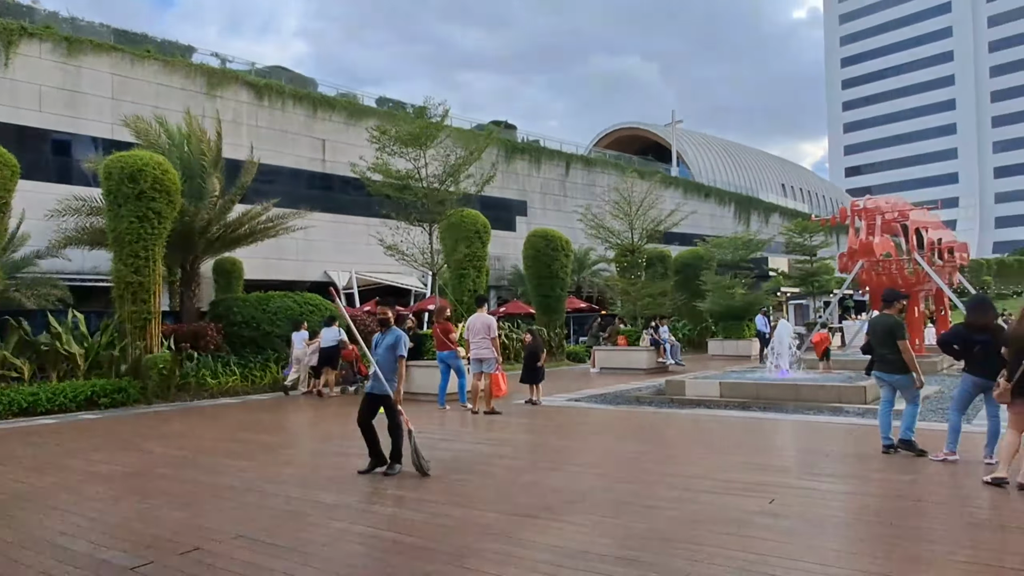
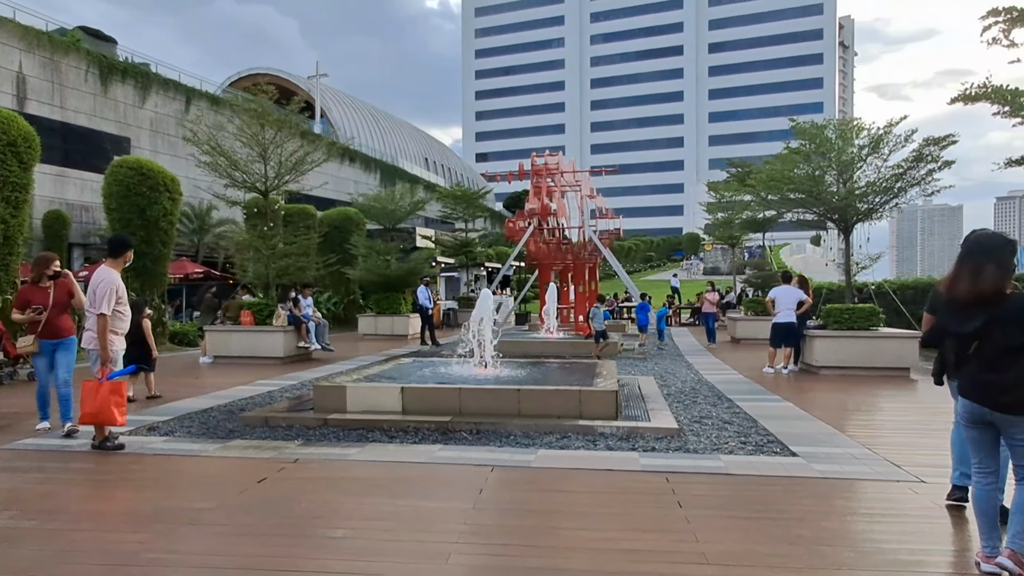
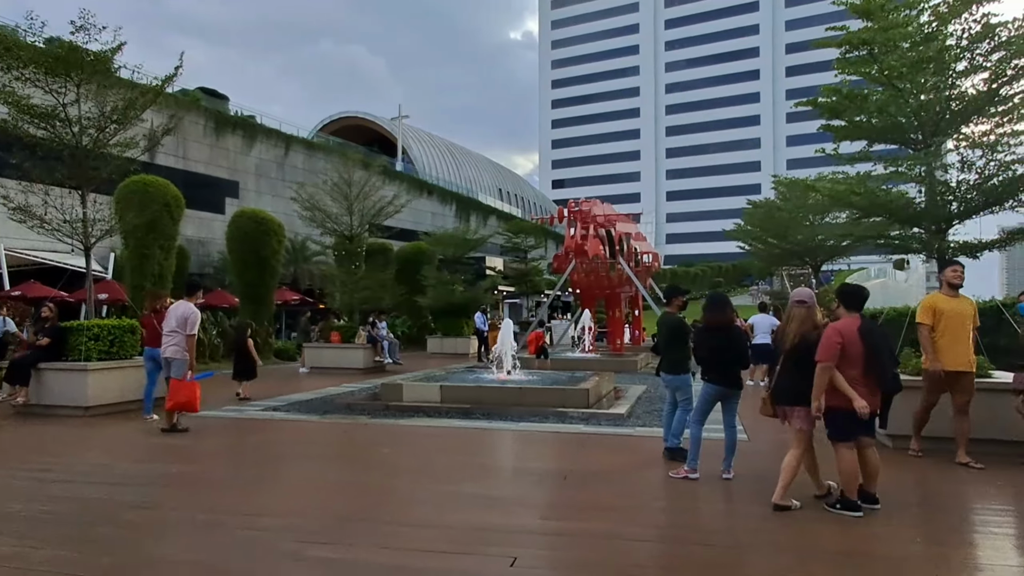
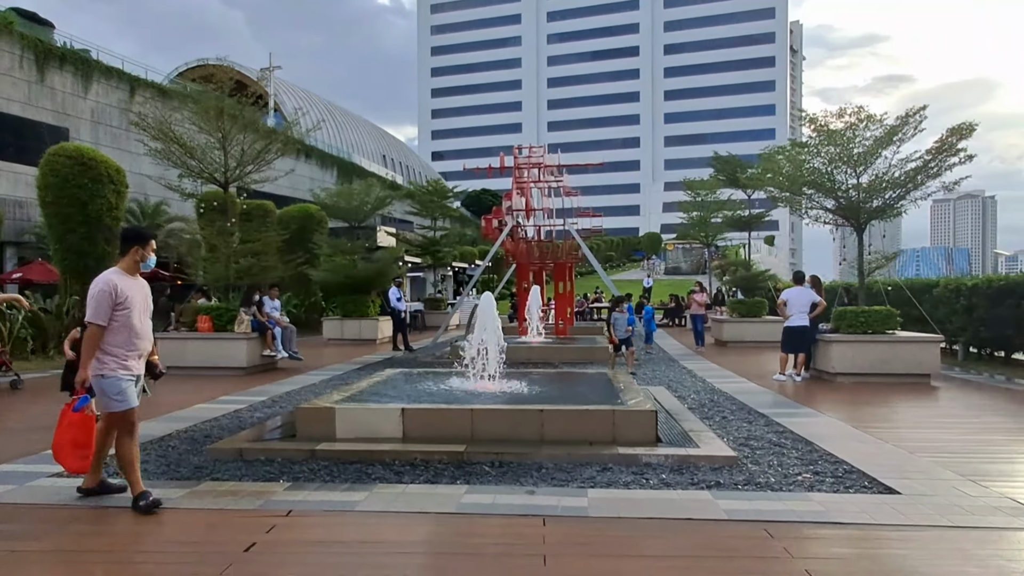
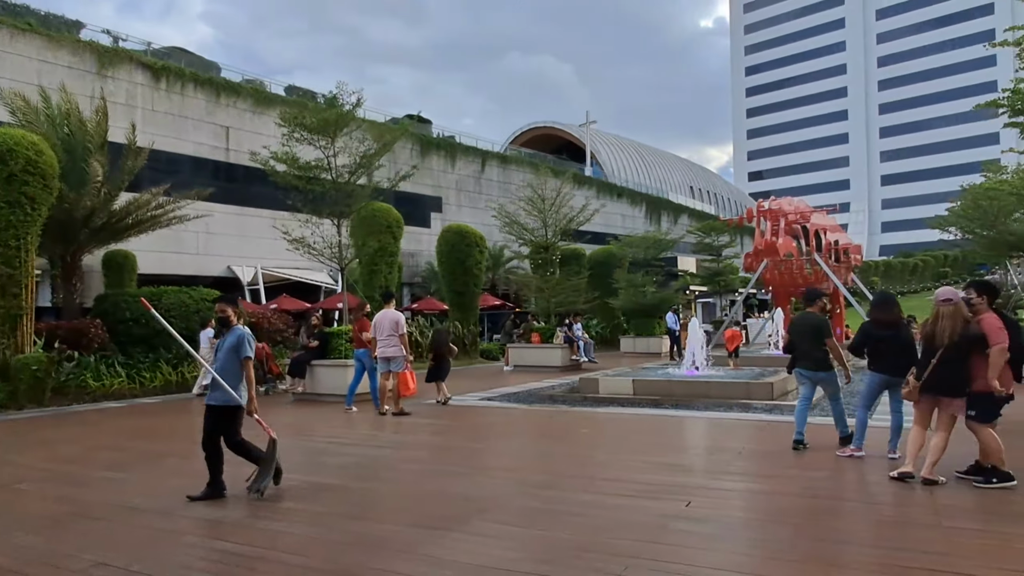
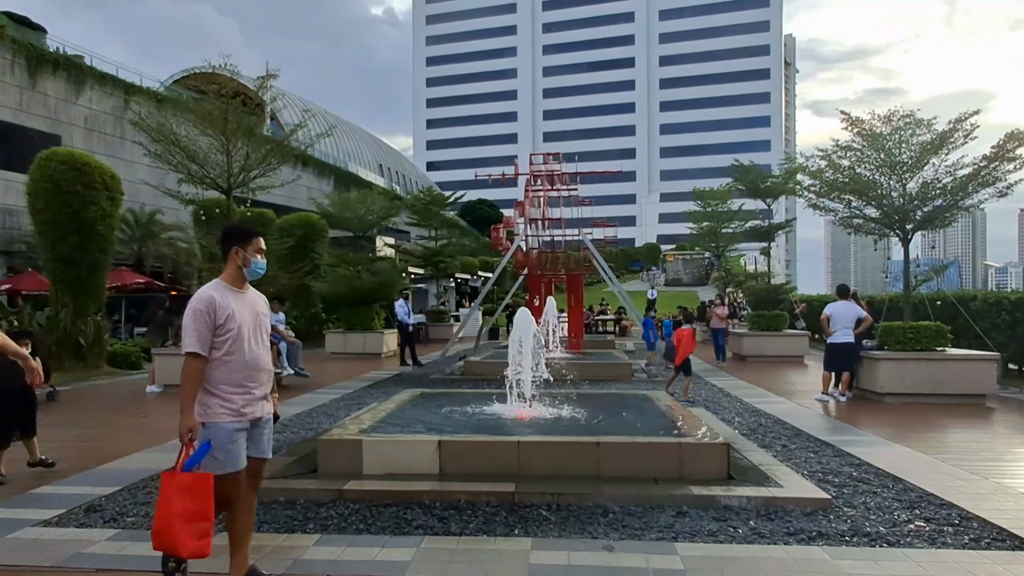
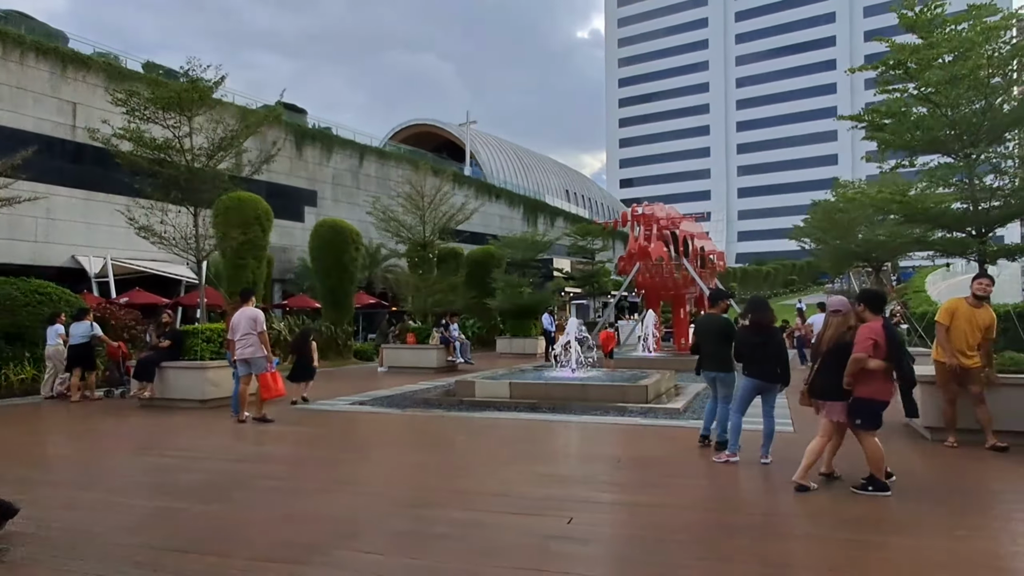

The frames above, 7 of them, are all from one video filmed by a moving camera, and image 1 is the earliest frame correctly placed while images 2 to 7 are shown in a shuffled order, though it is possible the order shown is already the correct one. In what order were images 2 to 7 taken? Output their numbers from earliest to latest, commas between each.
5, 7, 3, 2, 4, 6
